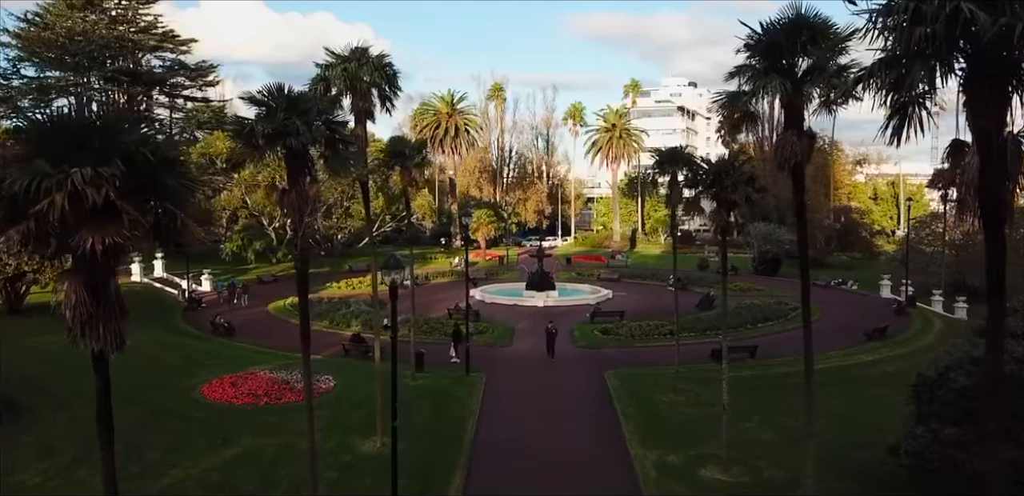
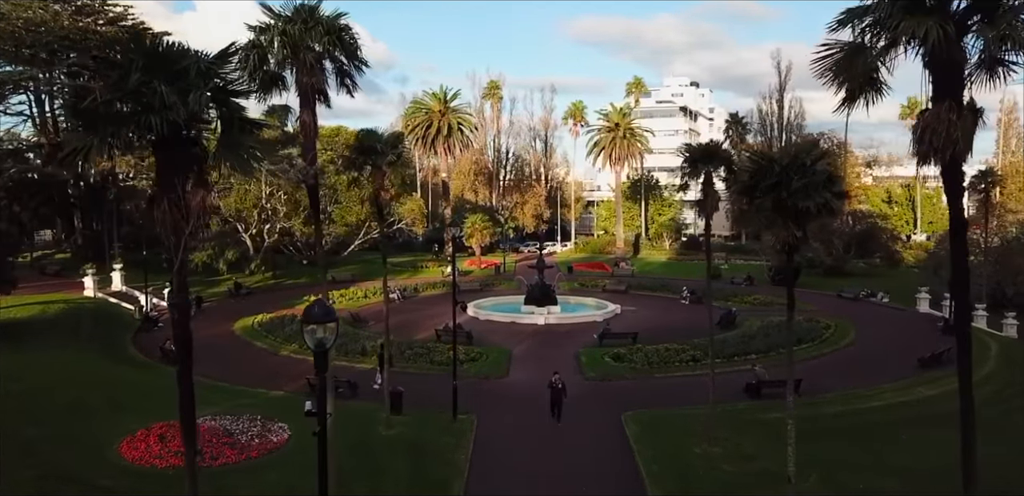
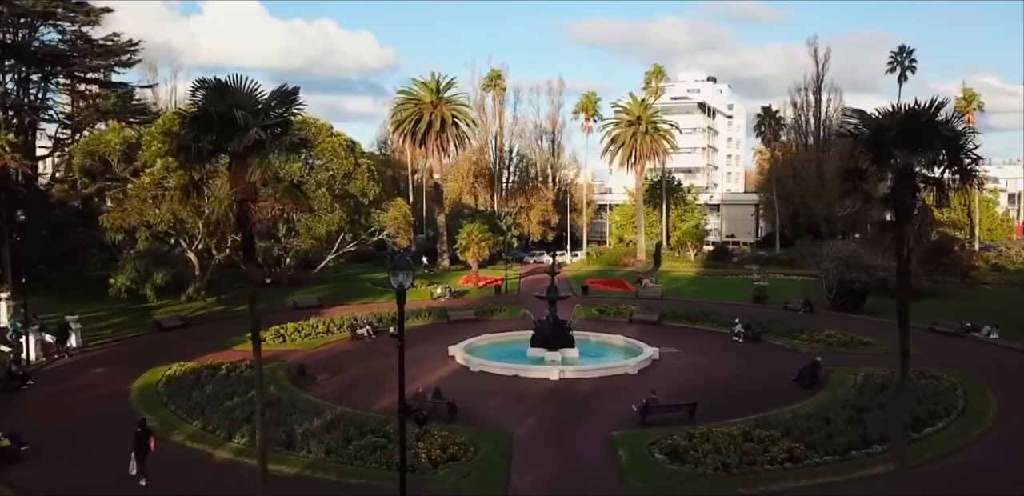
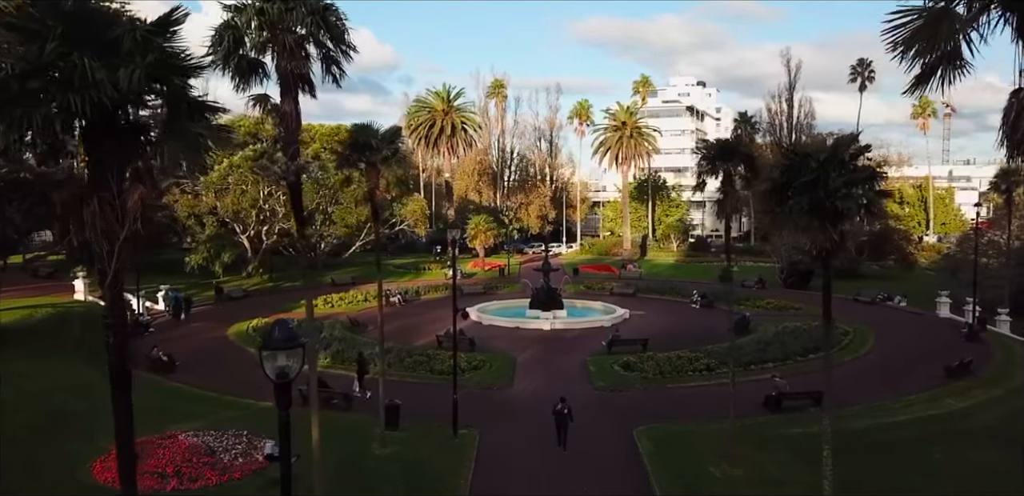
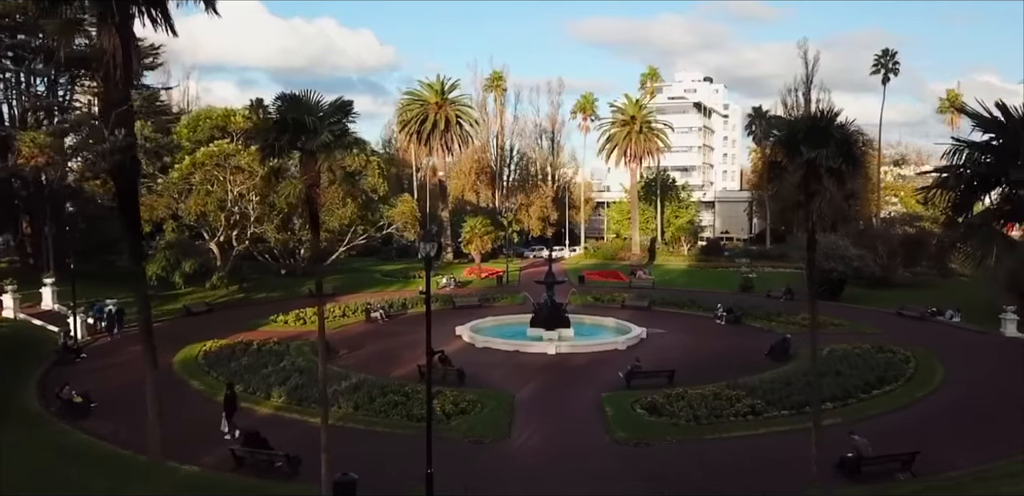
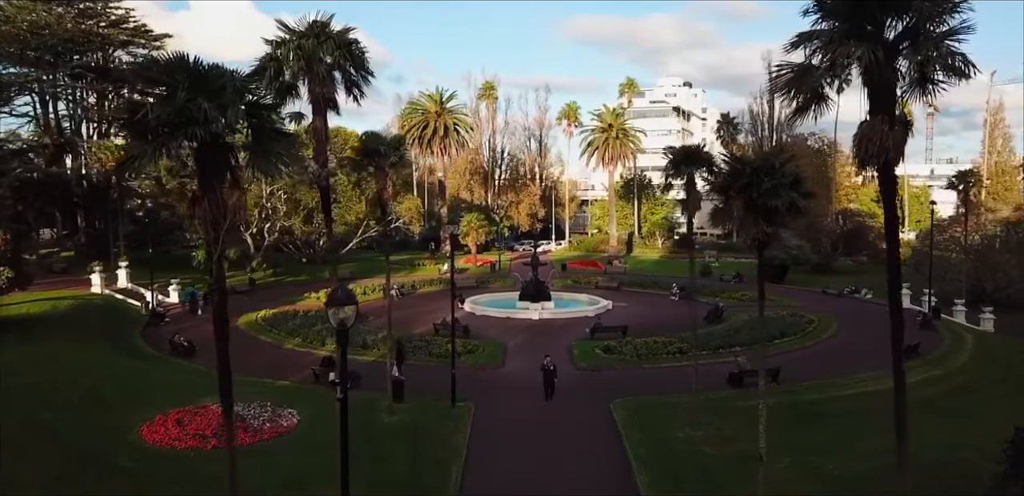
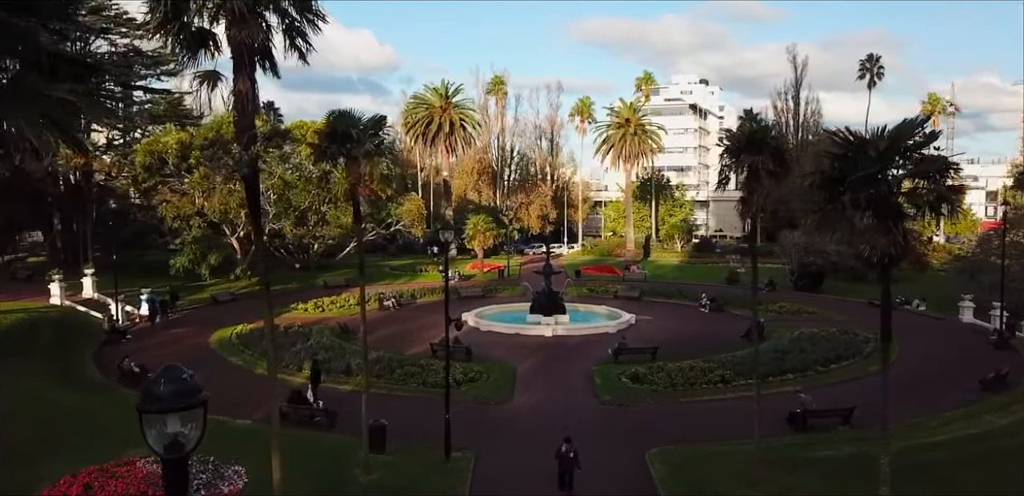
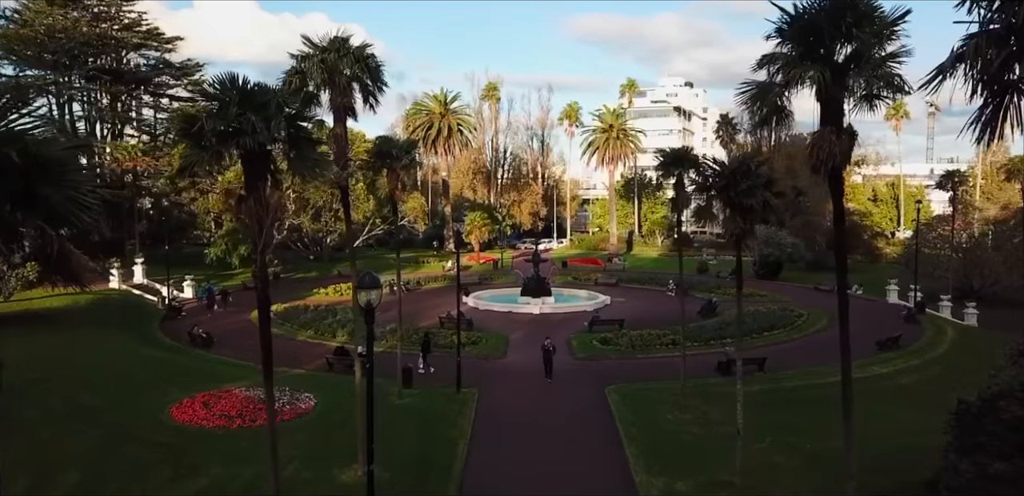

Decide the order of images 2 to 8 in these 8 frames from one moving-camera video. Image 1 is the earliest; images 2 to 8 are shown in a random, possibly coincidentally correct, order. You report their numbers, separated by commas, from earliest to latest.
8, 6, 2, 4, 7, 5, 3
